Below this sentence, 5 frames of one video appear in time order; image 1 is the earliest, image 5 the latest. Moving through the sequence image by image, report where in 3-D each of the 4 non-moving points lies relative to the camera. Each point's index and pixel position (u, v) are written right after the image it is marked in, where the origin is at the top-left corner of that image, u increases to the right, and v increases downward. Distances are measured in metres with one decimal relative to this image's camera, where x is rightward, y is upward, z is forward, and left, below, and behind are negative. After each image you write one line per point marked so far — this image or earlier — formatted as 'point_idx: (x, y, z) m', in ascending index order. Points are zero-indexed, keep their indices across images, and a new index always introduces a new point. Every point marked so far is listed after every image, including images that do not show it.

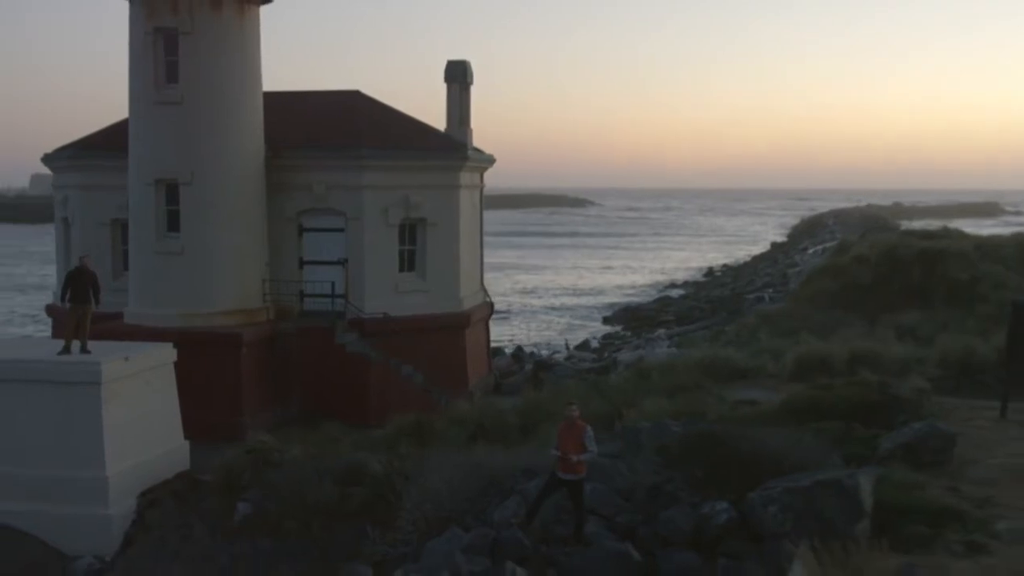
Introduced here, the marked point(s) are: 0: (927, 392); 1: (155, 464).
0: (+4.6, -1.1, +12.7) m
1: (-3.8, -1.9, +12.1) m
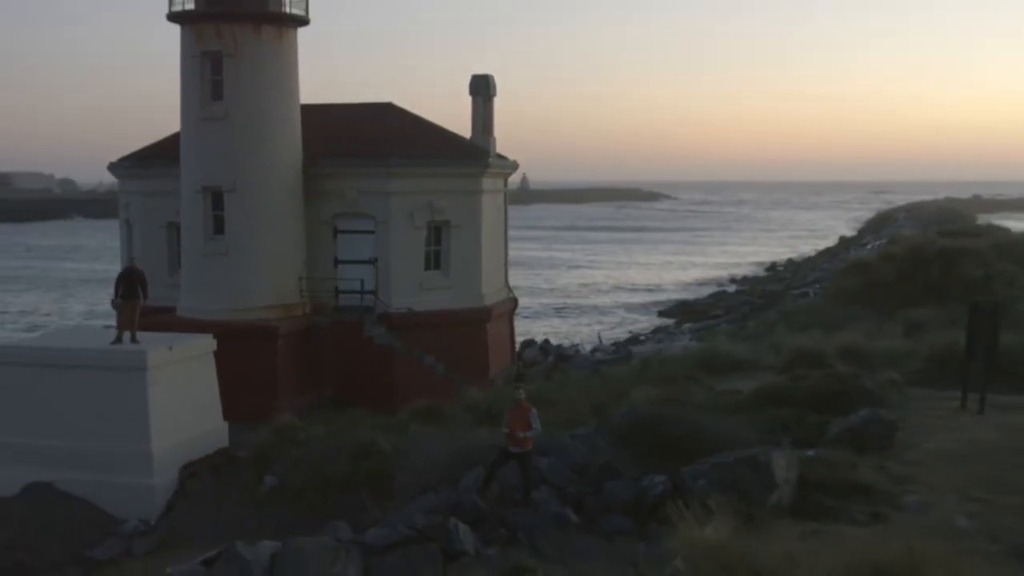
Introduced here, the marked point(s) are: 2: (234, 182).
0: (+4.6, -1.1, +13.7) m
1: (-3.8, -1.8, +13.7) m
2: (-3.9, +1.5, +16.1) m
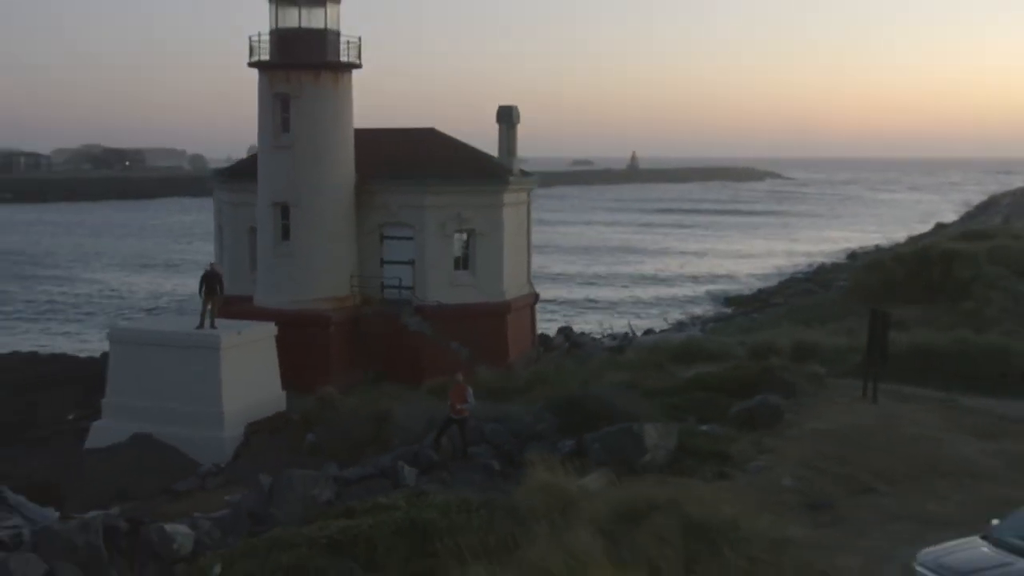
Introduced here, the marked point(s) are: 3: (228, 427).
0: (+4.5, -1.3, +16.8) m
1: (-3.9, -1.8, +17.6) m
2: (-3.7, +1.6, +20.0) m
3: (-4.2, -2.0, +16.8) m
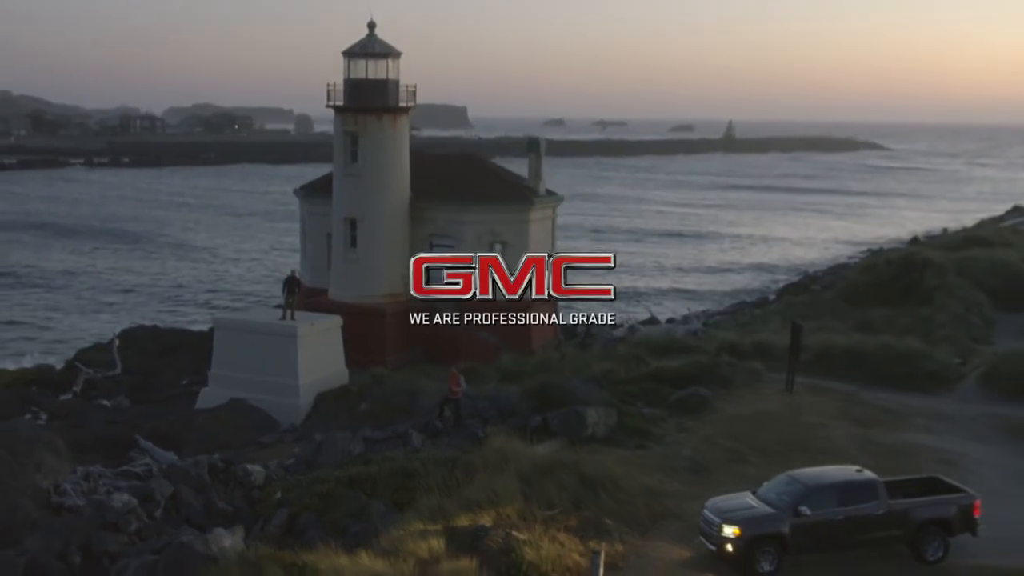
0: (+4.5, -1.5, +21.3) m
1: (-3.7, -1.8, +22.9) m
2: (-3.3, +1.6, +25.1) m
3: (-4.1, -2.1, +22.1) m
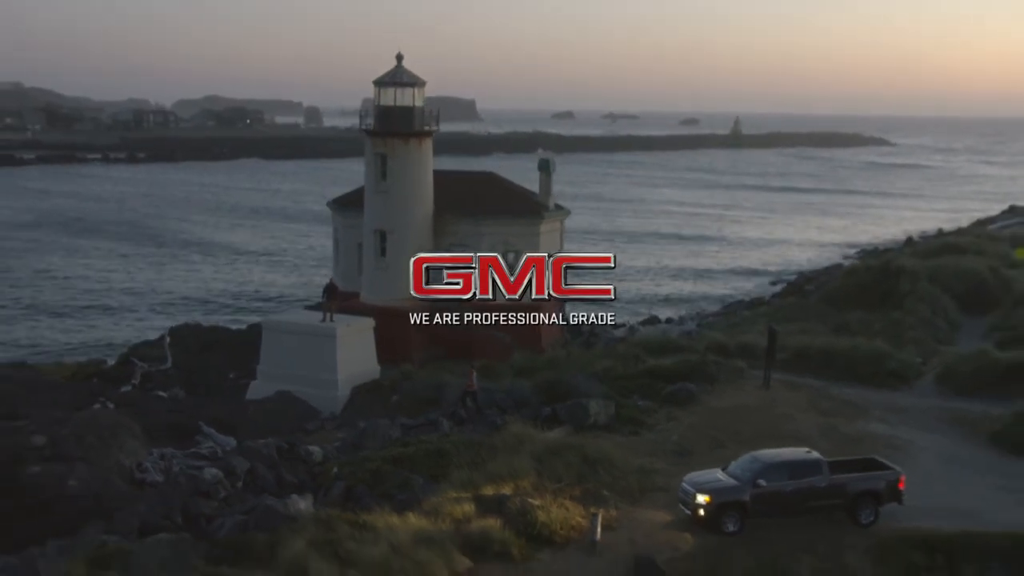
0: (+4.8, -1.7, +24.3) m
1: (-3.4, -2.0, +26.0) m
2: (-3.0, +1.5, +28.2) m
3: (-3.8, -2.2, +25.2) m
